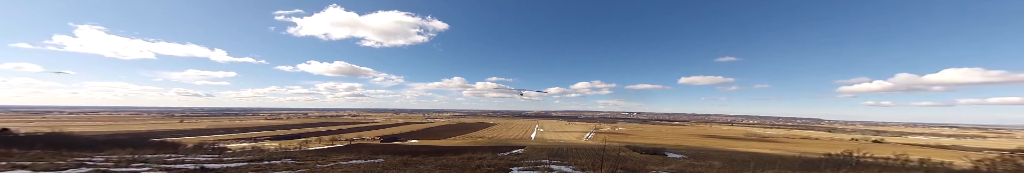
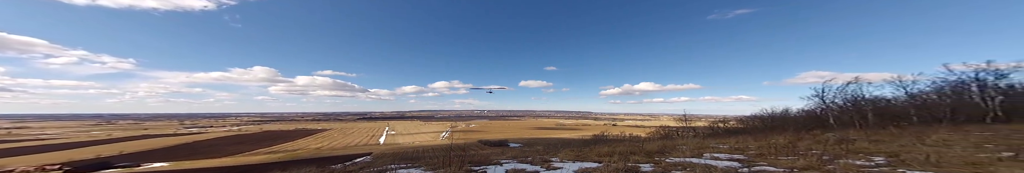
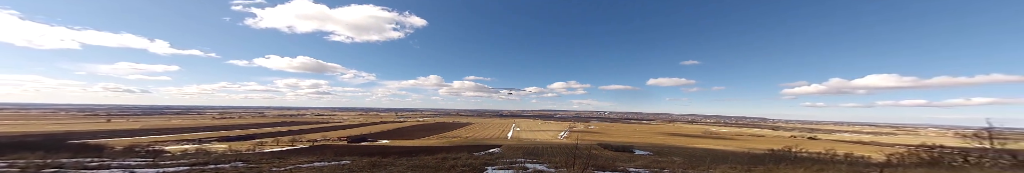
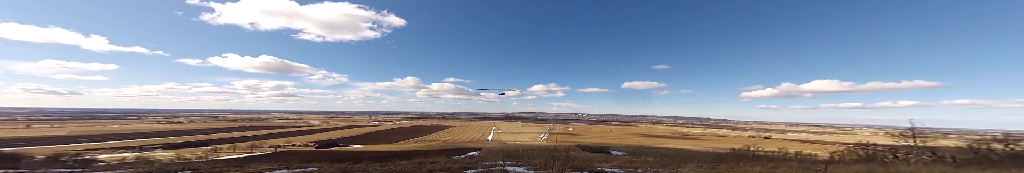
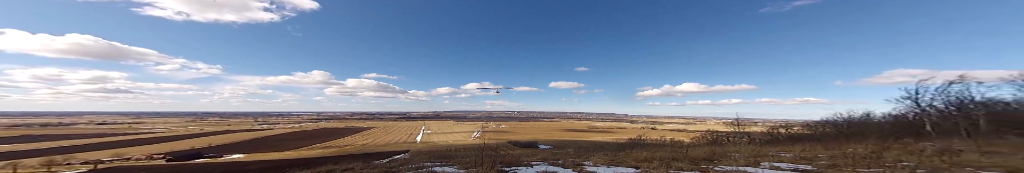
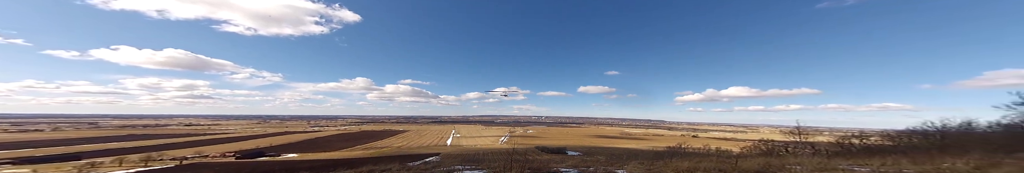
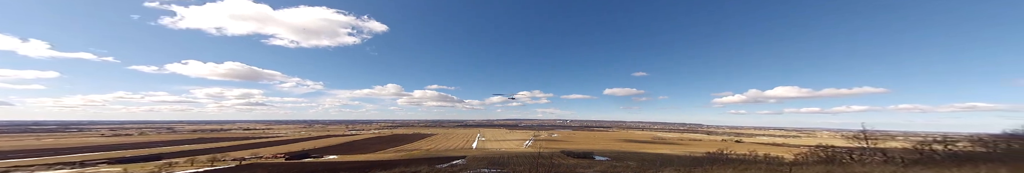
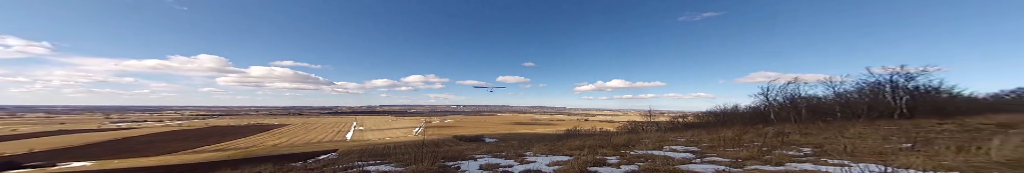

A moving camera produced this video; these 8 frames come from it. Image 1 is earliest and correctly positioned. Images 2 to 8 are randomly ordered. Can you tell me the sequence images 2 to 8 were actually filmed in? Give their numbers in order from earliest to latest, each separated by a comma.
3, 4, 7, 6, 5, 2, 8
